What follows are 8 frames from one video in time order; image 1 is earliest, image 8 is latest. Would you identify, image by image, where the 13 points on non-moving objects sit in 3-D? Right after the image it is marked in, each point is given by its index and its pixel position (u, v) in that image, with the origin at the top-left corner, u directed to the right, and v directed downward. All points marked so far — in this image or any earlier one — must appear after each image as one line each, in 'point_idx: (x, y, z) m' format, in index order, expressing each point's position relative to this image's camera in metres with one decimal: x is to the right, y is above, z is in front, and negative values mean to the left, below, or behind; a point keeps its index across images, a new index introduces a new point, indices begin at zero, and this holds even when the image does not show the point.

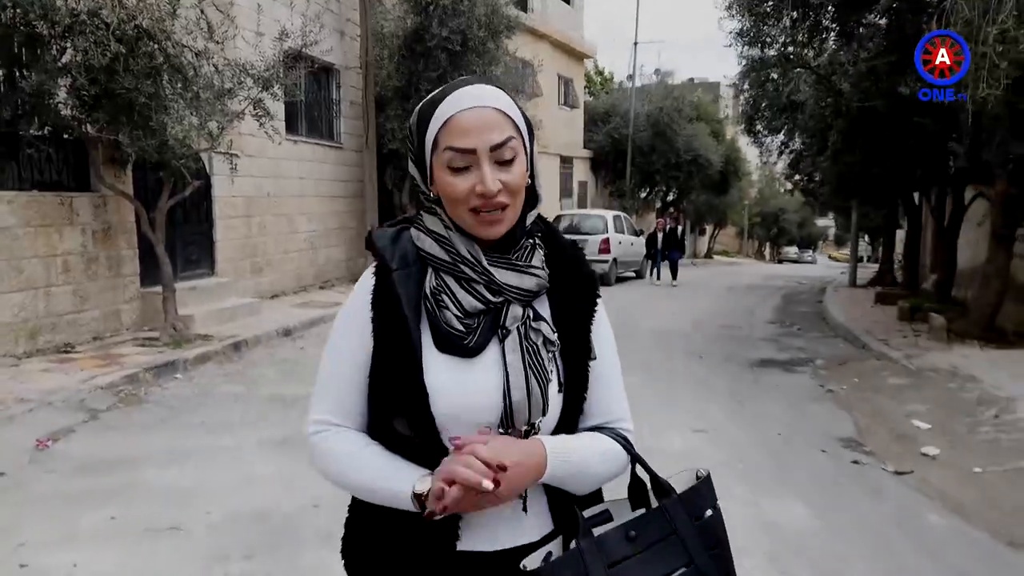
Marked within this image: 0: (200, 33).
0: (-3.0, +2.5, +7.7) m
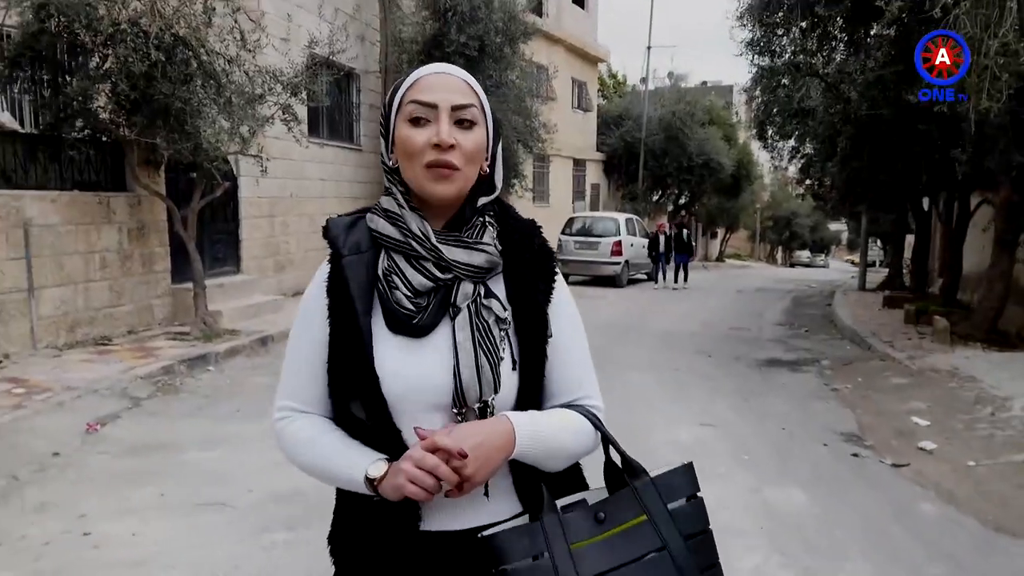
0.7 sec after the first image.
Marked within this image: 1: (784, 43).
0: (-2.8, +2.5, +8.0) m
1: (+3.1, +2.8, +8.9) m
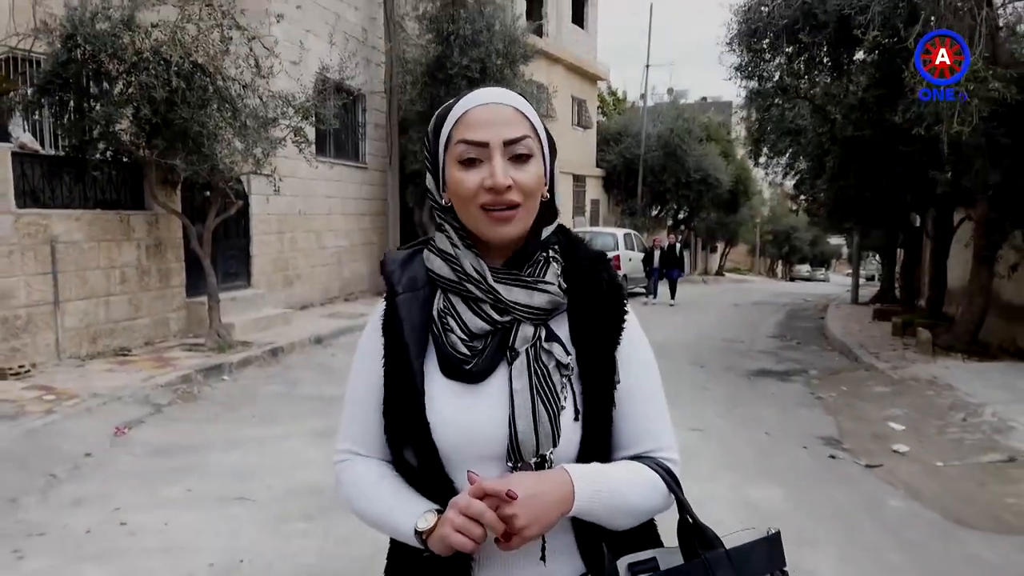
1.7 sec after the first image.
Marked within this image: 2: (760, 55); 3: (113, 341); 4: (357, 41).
0: (-2.8, +2.4, +8.5) m
1: (+3.1, +2.6, +9.4) m
2: (+2.9, +2.7, +9.4) m
3: (-4.1, -0.5, +8.1) m
4: (-2.6, +4.2, +13.4) m
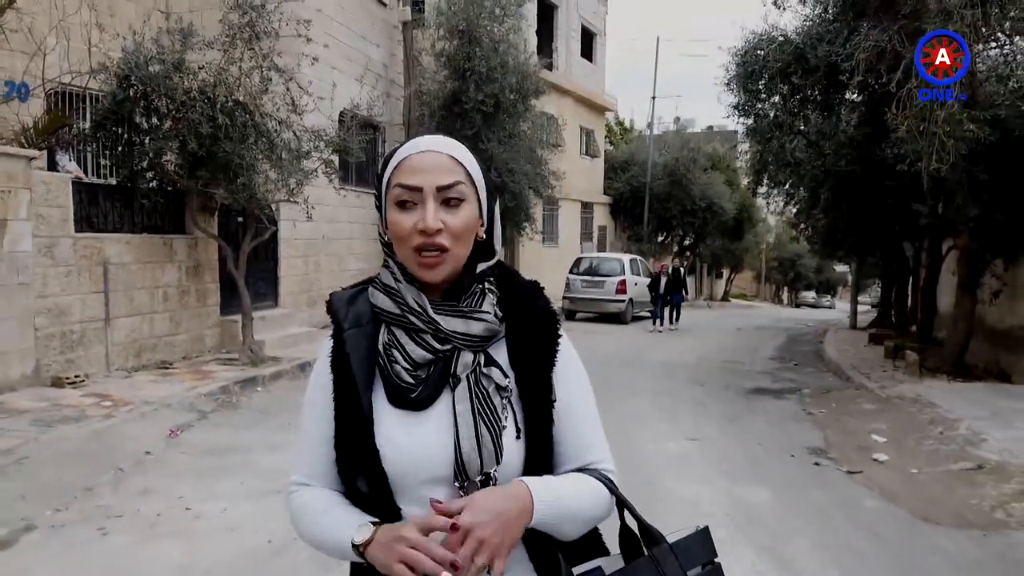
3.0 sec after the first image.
0: (-2.7, +2.1, +9.2) m
1: (+3.2, +2.3, +10.0) m
2: (+3.1, +2.4, +10.1) m
3: (-4.0, -0.7, +8.8) m
4: (-2.4, +3.8, +14.2) m
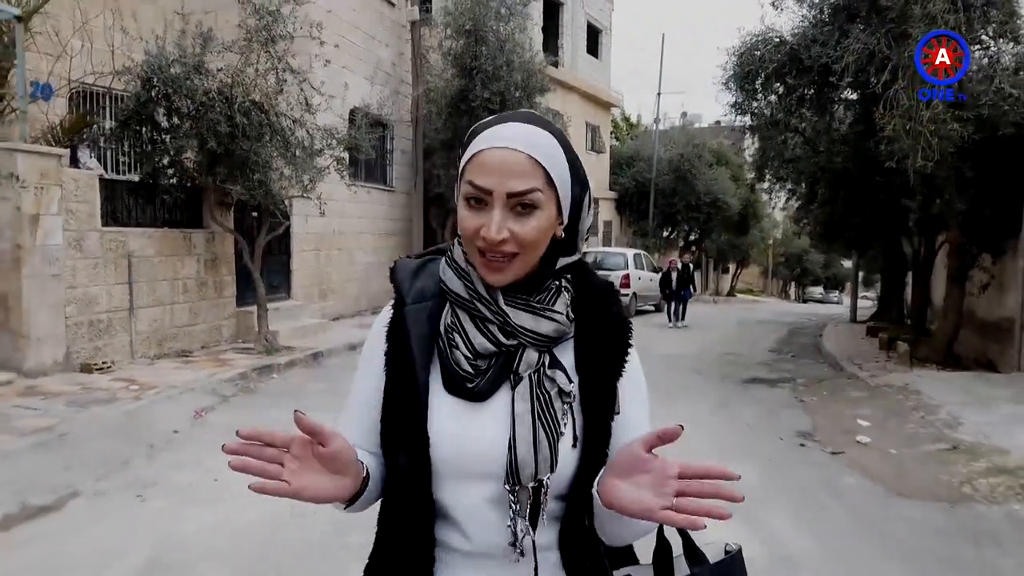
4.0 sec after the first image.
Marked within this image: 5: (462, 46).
0: (-2.6, +2.2, +9.6) m
1: (+3.3, +2.4, +10.4) m
2: (+3.2, +2.5, +10.4) m
3: (-3.9, -0.7, +9.2) m
4: (-2.3, +3.9, +14.5) m
5: (-0.9, +4.5, +14.7) m
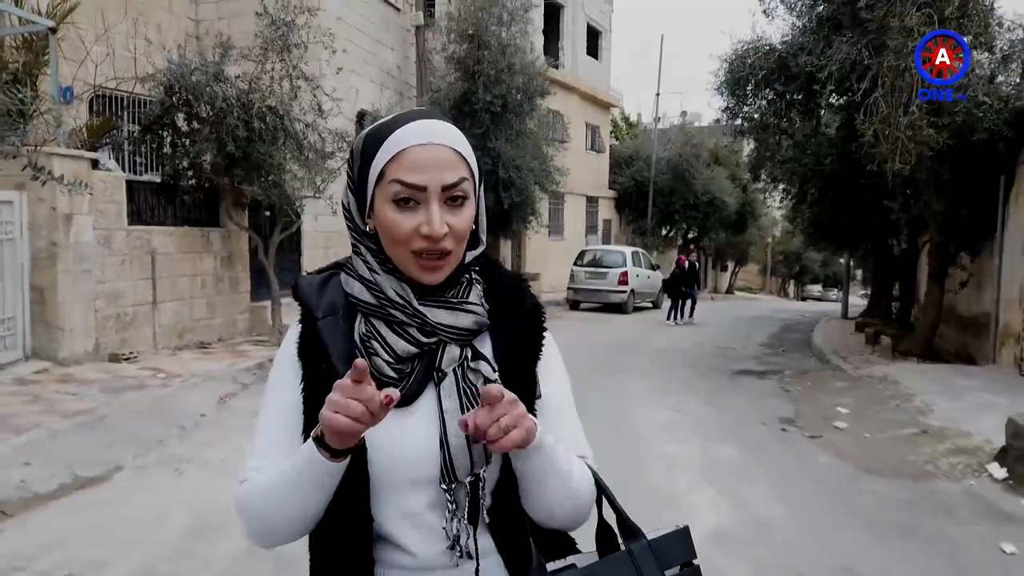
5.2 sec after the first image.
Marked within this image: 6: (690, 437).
0: (-2.6, +2.3, +10.1) m
1: (+3.3, +2.5, +10.9) m
2: (+3.2, +2.6, +10.9) m
3: (-3.9, -0.6, +9.7) m
4: (-2.3, +4.0, +15.0) m
5: (-0.9, +4.6, +15.2) m
6: (+1.6, -1.3, +6.9) m
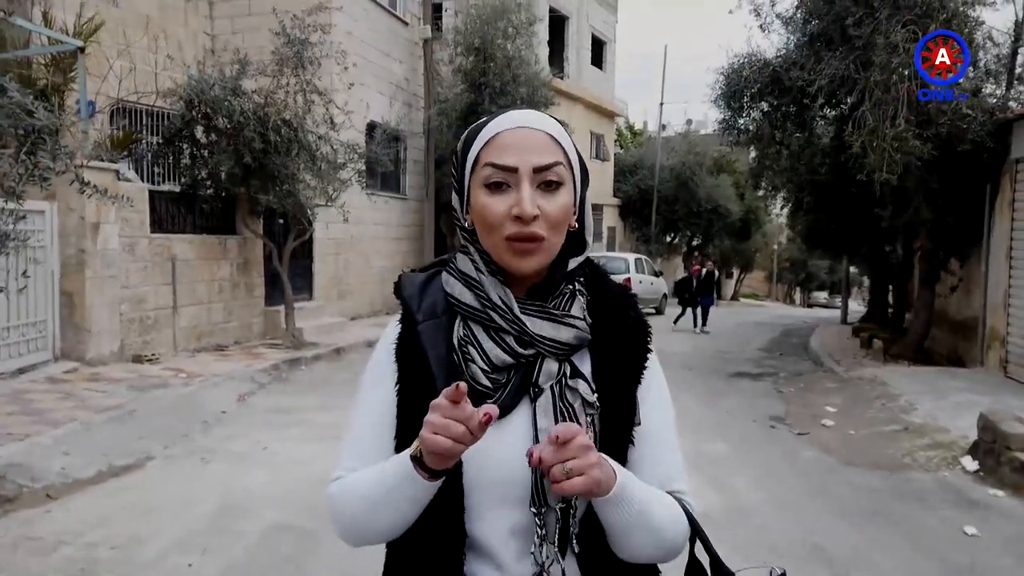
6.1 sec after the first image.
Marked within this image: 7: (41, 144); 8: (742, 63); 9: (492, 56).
0: (-2.5, +2.2, +10.6) m
1: (+3.4, +2.4, +11.3) m
2: (+3.3, +2.5, +11.3) m
3: (-3.9, -0.7, +10.2) m
4: (-2.2, +3.9, +15.5) m
5: (-0.8, +4.5, +15.7) m
6: (+1.6, -1.3, +7.2) m
7: (-2.8, +0.8, +4.6) m
8: (+3.2, +3.1, +10.8) m
9: (-0.4, +4.6, +15.6) m
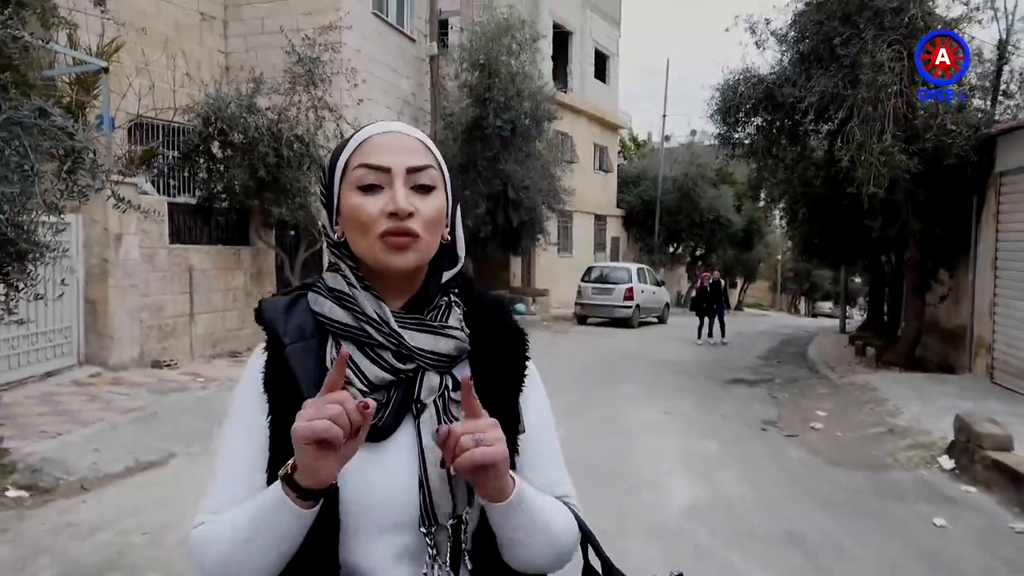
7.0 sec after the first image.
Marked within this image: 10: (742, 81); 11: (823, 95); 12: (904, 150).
0: (-2.5, +2.1, +11.0) m
1: (+3.4, +2.3, +11.7) m
2: (+3.3, +2.4, +11.7) m
3: (-3.8, -0.8, +10.6) m
4: (-2.1, +3.7, +15.9) m
5: (-0.7, +4.3, +16.1) m
6: (+1.6, -1.4, +7.6) m
7: (-2.8, +0.8, +5.0) m
8: (+3.2, +3.0, +11.2) m
9: (-0.3, +4.4, +16.0) m
10: (+3.2, +2.9, +11.1) m
11: (+3.9, +2.4, +9.8) m
12: (+4.7, +1.7, +9.4) m
